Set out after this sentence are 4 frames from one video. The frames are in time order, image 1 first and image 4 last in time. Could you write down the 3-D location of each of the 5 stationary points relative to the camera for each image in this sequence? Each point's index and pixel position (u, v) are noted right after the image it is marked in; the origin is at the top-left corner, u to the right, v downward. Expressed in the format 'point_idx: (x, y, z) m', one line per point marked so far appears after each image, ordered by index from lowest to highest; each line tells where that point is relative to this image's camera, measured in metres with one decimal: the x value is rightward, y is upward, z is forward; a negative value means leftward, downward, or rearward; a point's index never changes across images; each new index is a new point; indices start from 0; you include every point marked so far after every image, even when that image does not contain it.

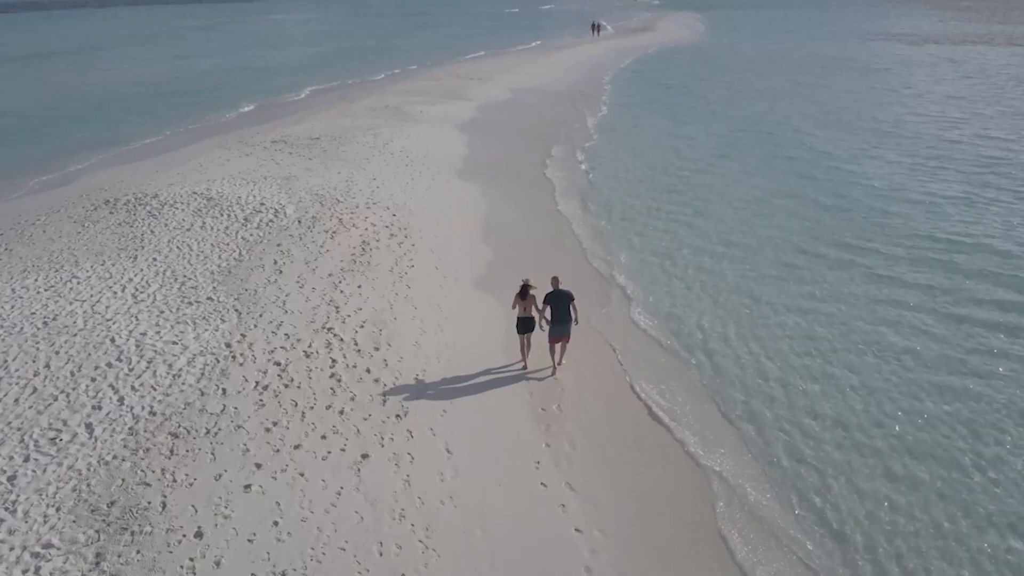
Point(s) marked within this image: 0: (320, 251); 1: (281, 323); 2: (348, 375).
0: (-4.5, +0.9, +15.1) m
1: (-4.4, -0.6, +12.1) m
2: (-2.7, -1.5, +10.7) m
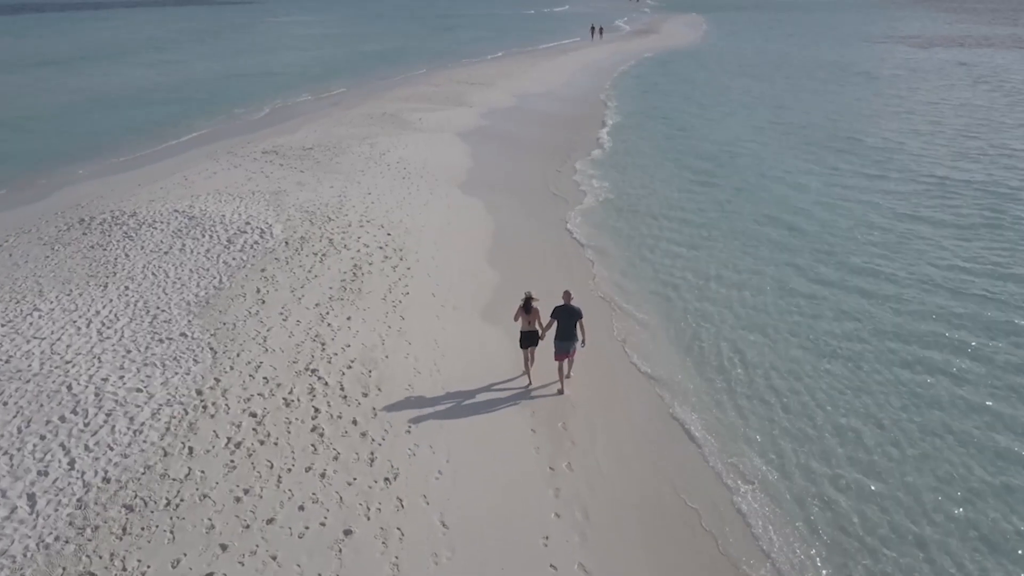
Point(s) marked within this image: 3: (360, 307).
0: (-4.5, +0.2, +14.0) m
1: (-4.3, -1.3, +10.9) m
2: (-2.7, -2.1, +9.5) m
3: (-3.1, -0.4, +13.1) m
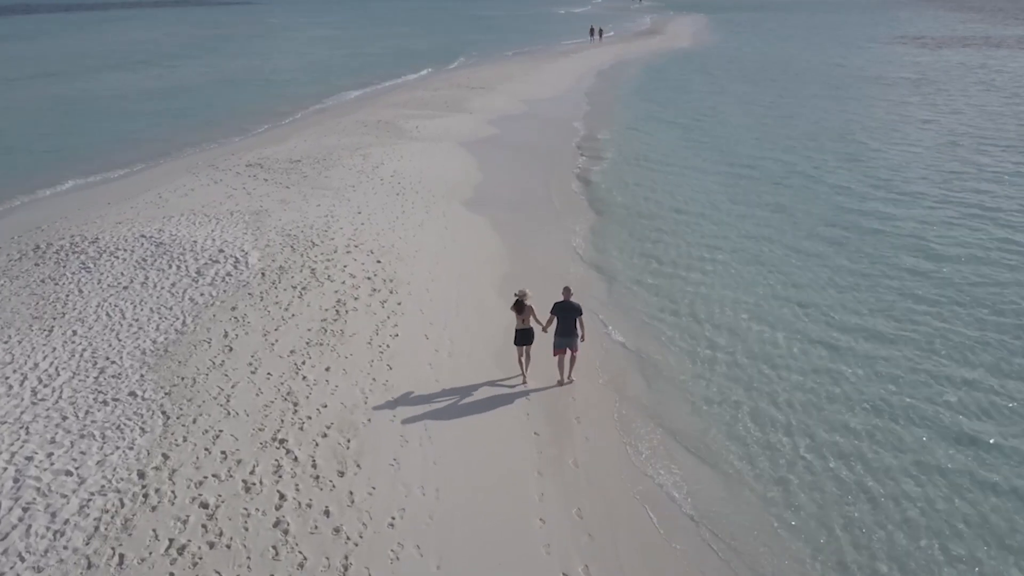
0: (-4.4, -0.6, +12.4) m
1: (-4.2, -2.1, +9.3) m
2: (-2.6, -2.9, +7.9) m
3: (-3.0, -1.2, +11.4) m
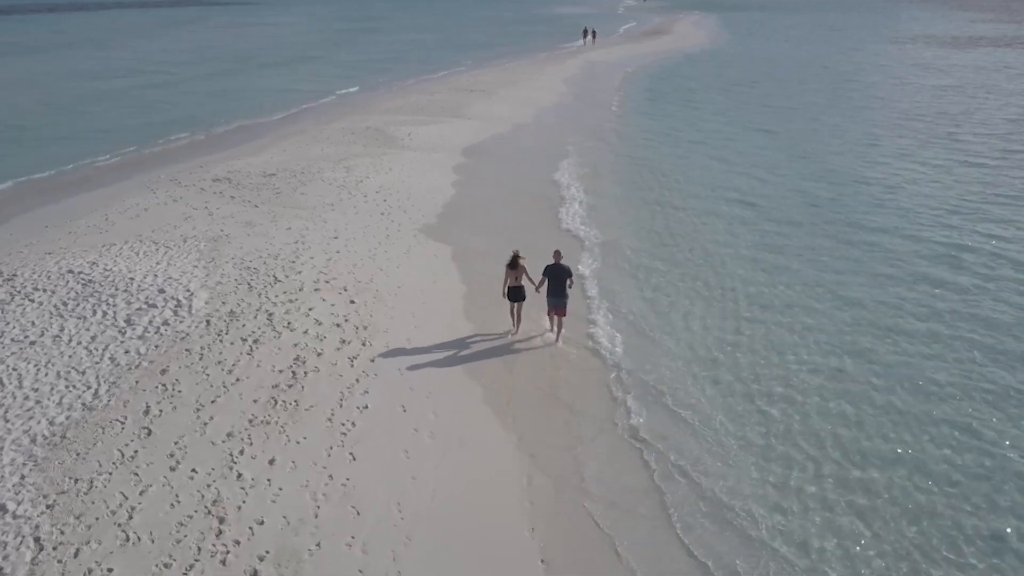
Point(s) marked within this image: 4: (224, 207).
0: (-4.4, -1.5, +9.8) m
1: (-4.2, -3.0, +6.7) m
2: (-2.6, -3.8, +5.3) m
3: (-3.0, -2.1, +8.9) m
4: (-7.8, +2.2, +17.4) m
